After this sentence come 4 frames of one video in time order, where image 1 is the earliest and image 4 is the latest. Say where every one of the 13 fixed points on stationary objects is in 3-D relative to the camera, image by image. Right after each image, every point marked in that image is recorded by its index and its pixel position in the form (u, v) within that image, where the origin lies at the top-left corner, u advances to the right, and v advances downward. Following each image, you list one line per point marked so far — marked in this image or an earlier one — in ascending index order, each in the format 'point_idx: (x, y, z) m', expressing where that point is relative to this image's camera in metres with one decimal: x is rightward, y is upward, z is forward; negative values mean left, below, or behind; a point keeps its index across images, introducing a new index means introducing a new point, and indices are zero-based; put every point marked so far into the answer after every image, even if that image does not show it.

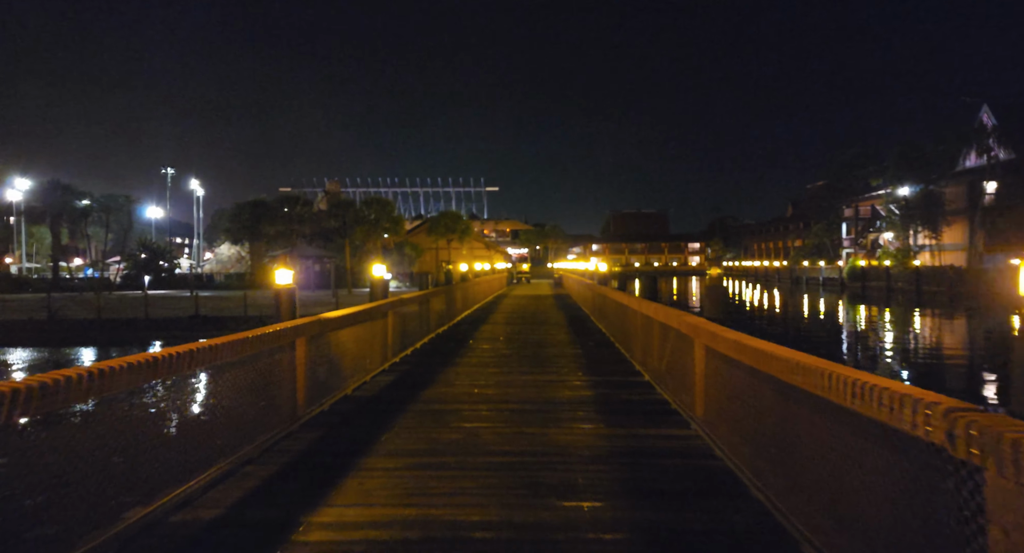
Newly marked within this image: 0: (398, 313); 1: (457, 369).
0: (-2.3, -0.7, +10.9) m
1: (-1.0, -1.6, +9.6) m
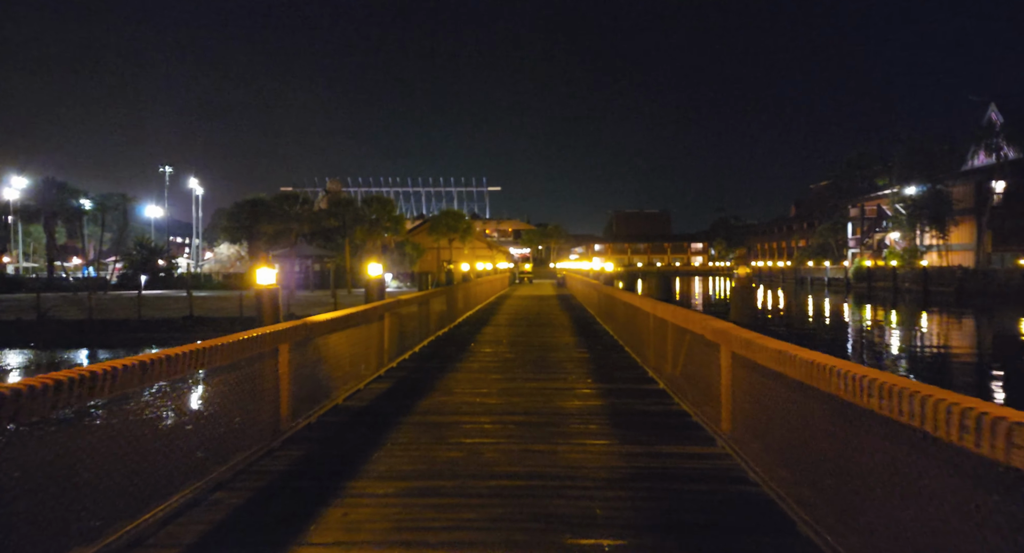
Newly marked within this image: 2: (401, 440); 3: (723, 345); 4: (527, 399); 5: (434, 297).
0: (-2.2, -0.7, +10.3) m
1: (-0.9, -1.6, +9.0) m
2: (-1.1, -1.7, +5.6) m
3: (+2.1, -0.7, +5.5) m
4: (+0.2, -1.6, +7.3) m
5: (-2.0, -0.5, +13.9) m
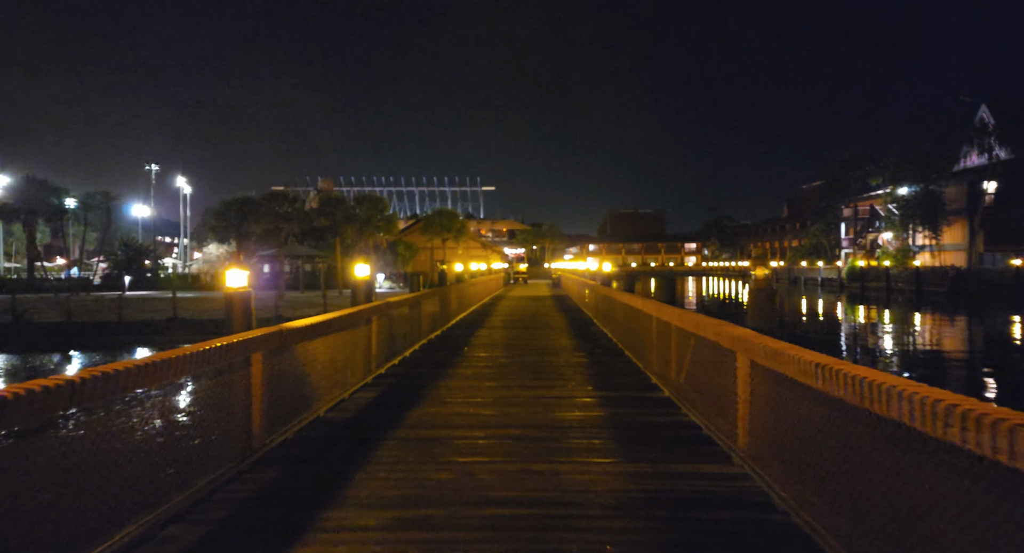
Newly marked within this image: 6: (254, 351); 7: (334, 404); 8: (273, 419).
0: (-2.3, -0.7, +9.8) m
1: (-1.0, -1.6, +8.5) m
2: (-1.2, -1.7, +5.1) m
3: (+2.1, -0.7, +5.0) m
4: (+0.1, -1.6, +6.8) m
5: (-2.1, -0.5, +13.4) m
6: (-2.4, -0.7, +5.1) m
7: (-2.3, -1.6, +7.1) m
8: (-2.4, -1.4, +5.6) m
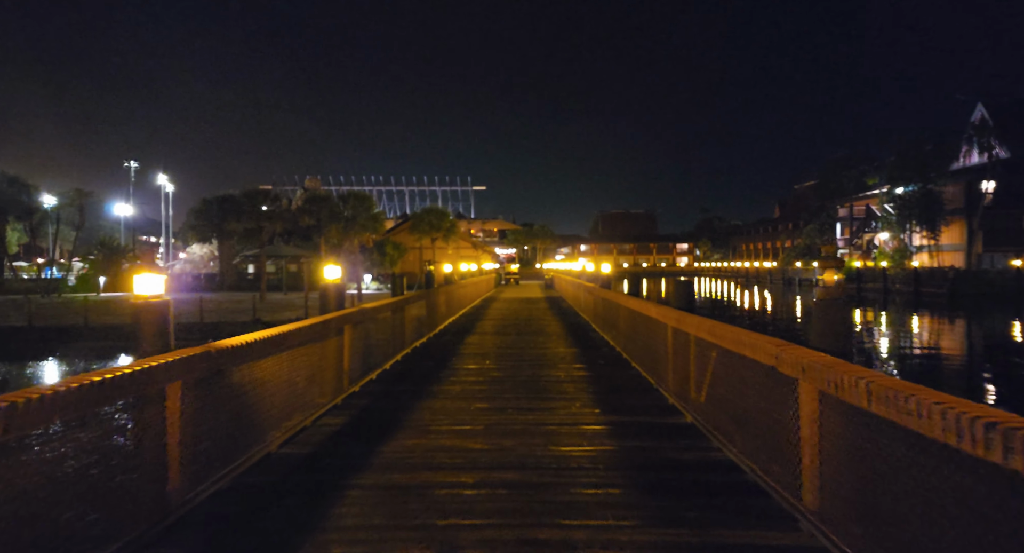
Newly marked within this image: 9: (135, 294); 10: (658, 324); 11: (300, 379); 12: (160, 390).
0: (-2.4, -0.8, +8.6) m
1: (-1.0, -1.7, +7.3) m
2: (-1.2, -1.7, +3.9) m
3: (+2.0, -0.7, +3.9) m
4: (+0.1, -1.7, +5.6) m
5: (-2.2, -0.6, +12.2) m
6: (-2.4, -0.7, +3.9) m
7: (-2.3, -1.7, +5.9) m
8: (-2.4, -1.5, +4.4) m
9: (-3.7, -0.2, +5.9) m
10: (+2.2, -0.7, +8.4) m
11: (-2.5, -1.2, +6.5) m
12: (-2.4, -0.8, +3.8) m
